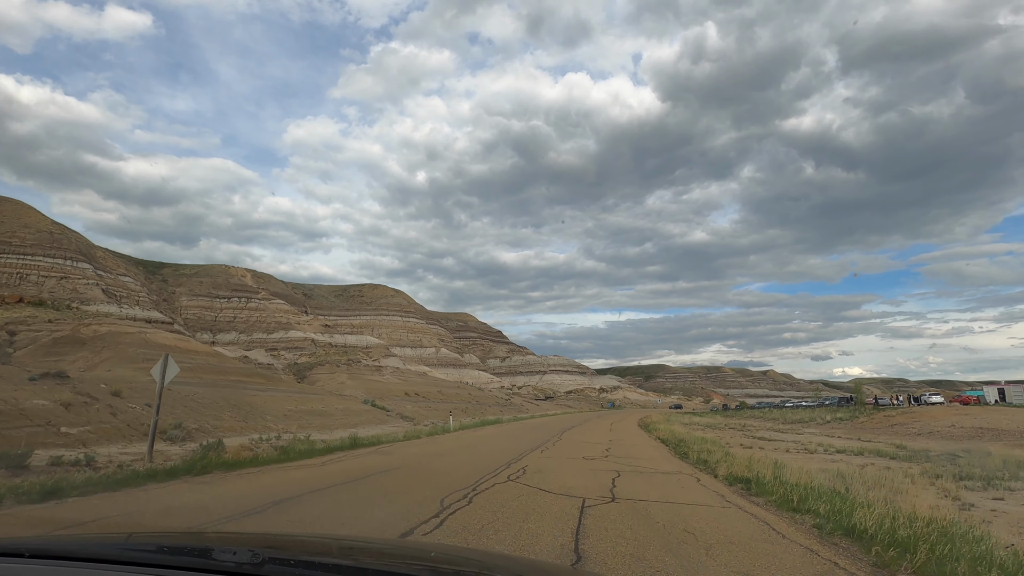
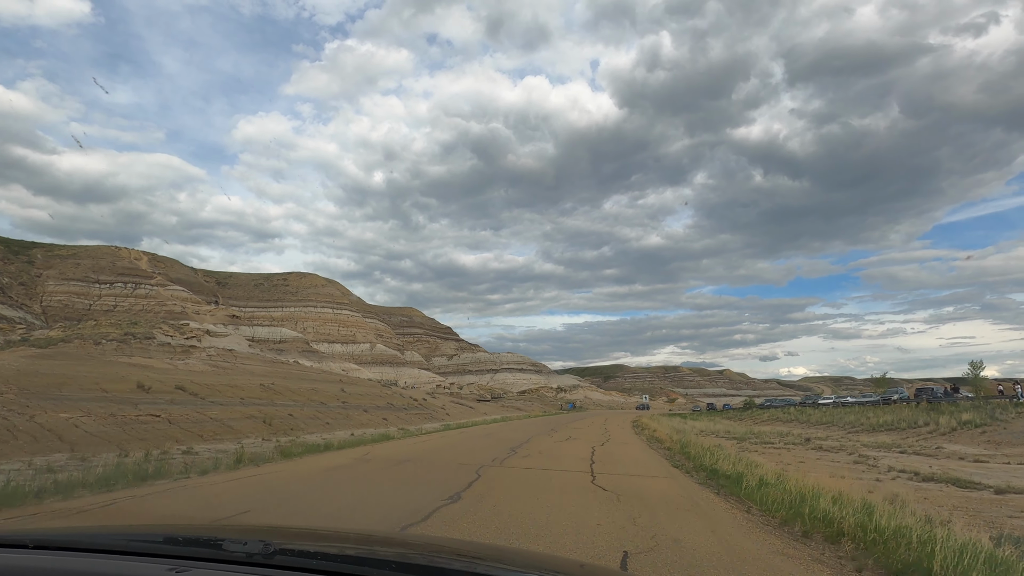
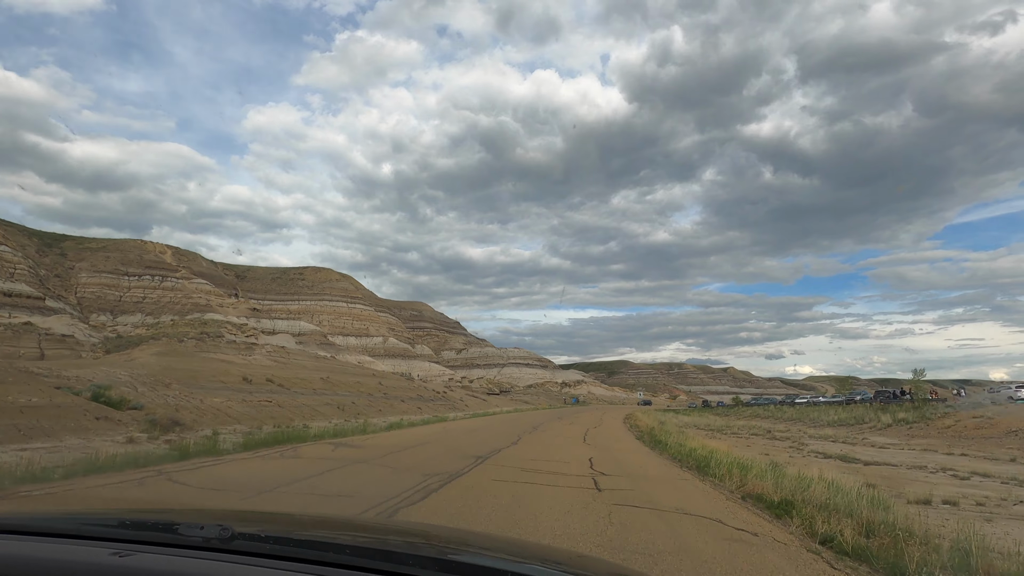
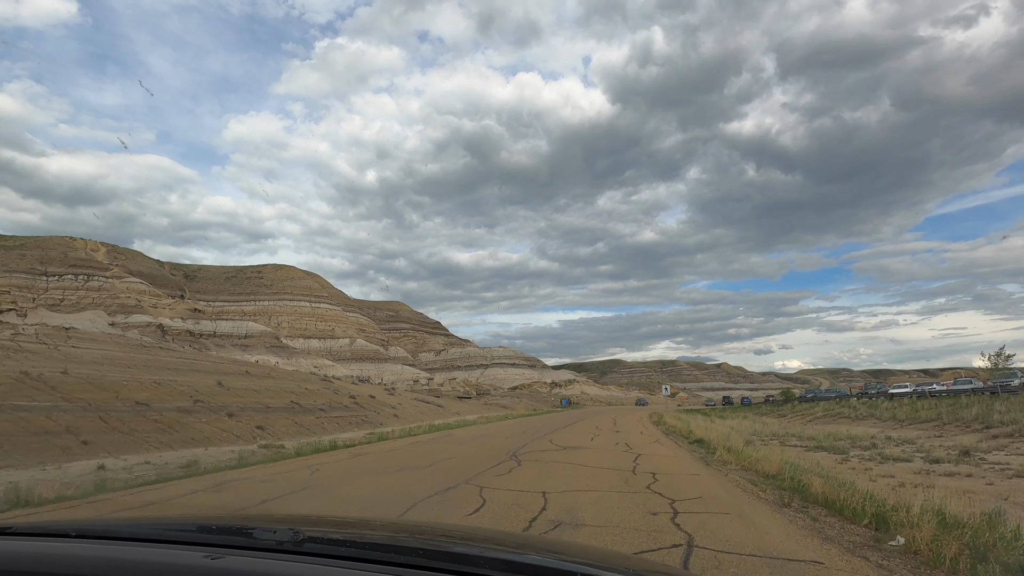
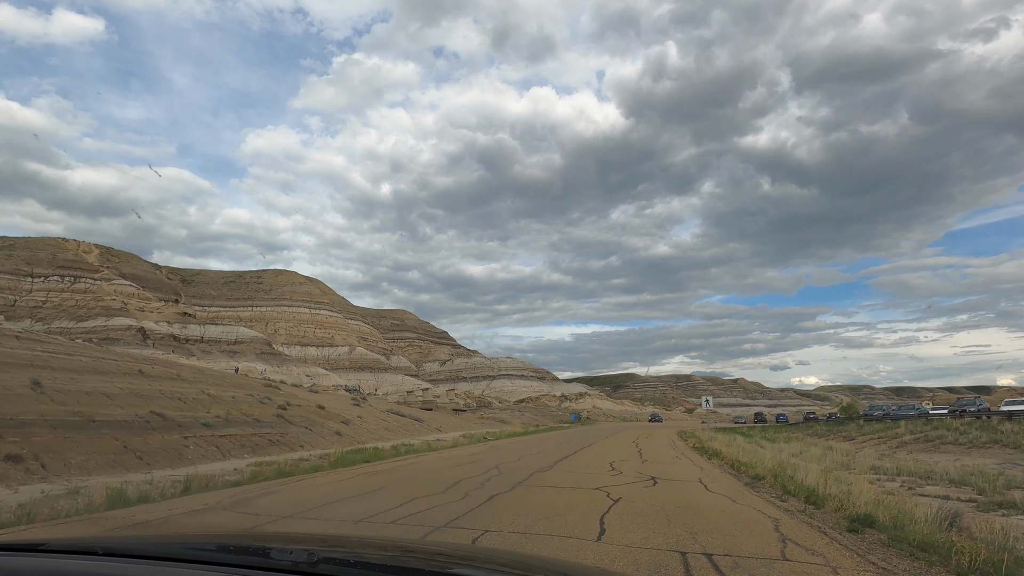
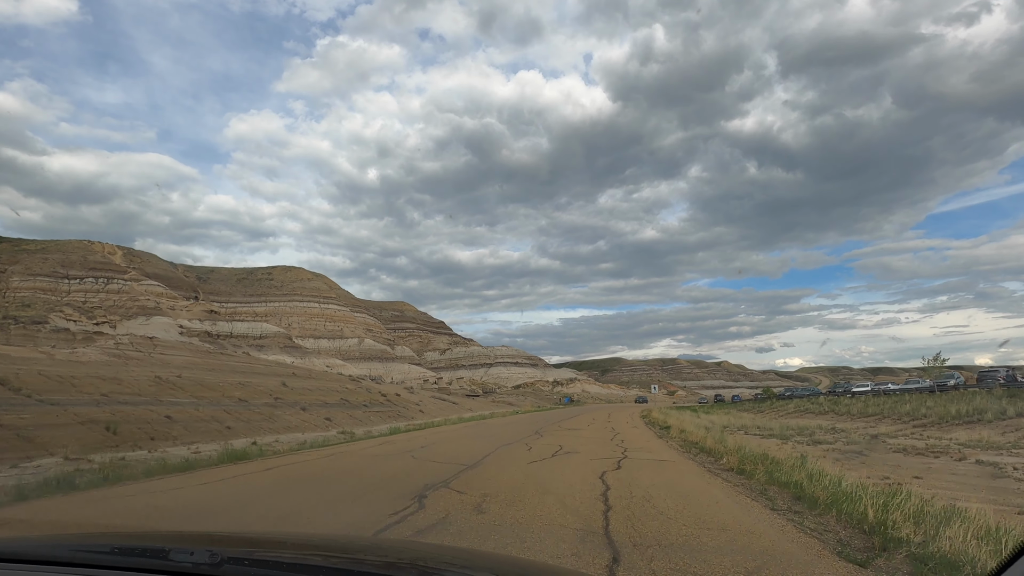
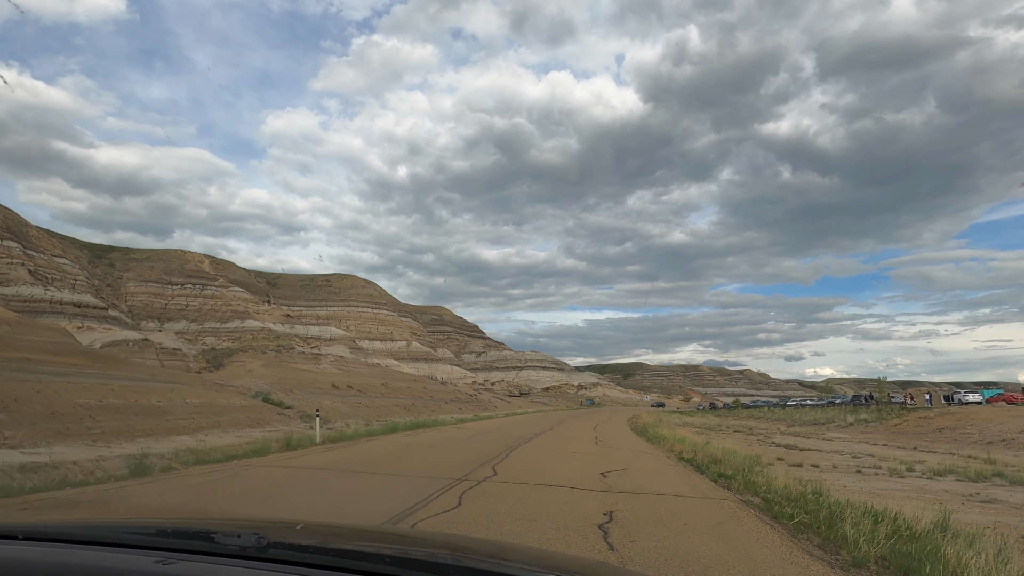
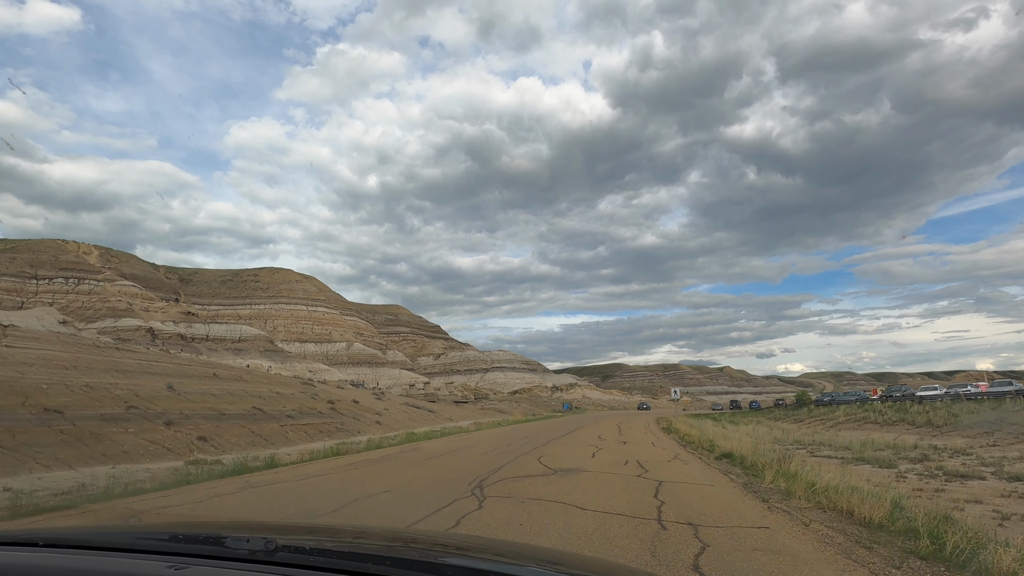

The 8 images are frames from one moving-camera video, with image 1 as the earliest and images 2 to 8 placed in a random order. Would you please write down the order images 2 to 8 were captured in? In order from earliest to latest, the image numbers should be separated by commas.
7, 3, 2, 6, 4, 8, 5
